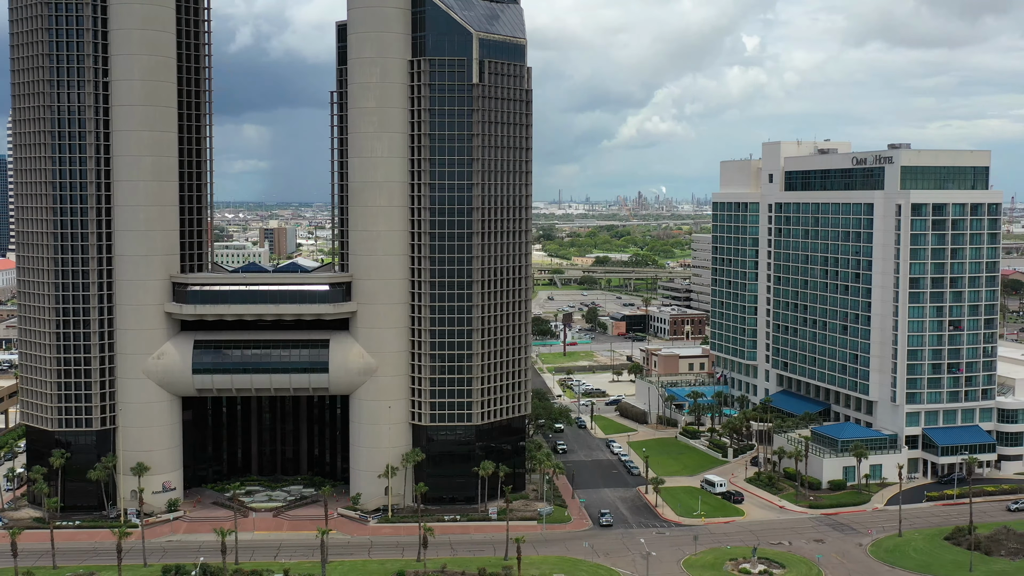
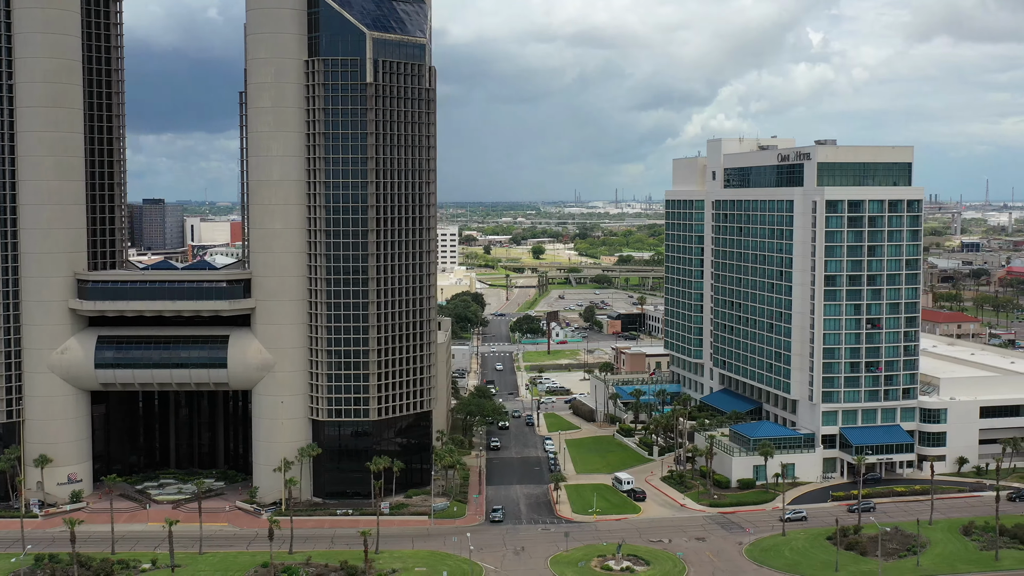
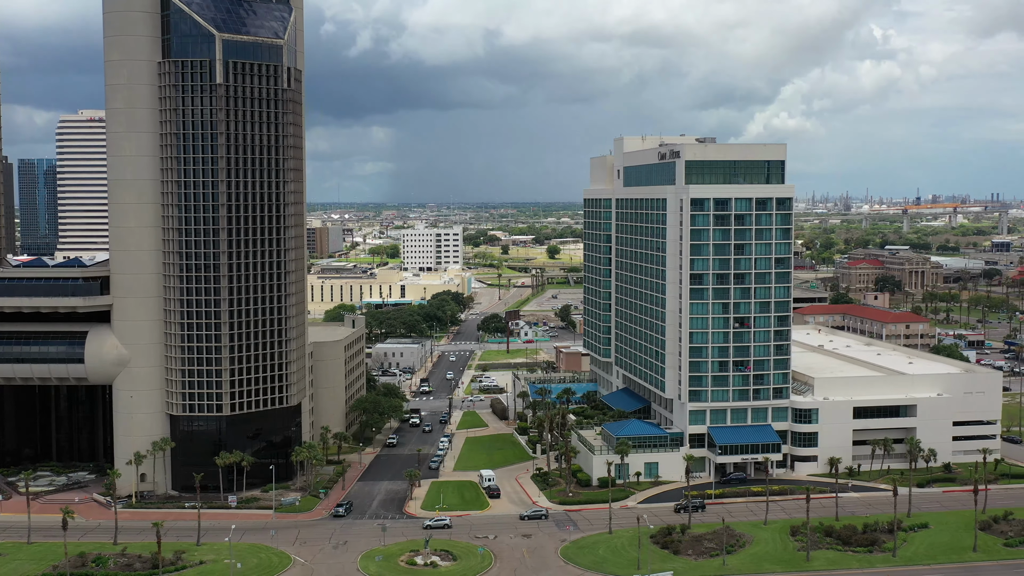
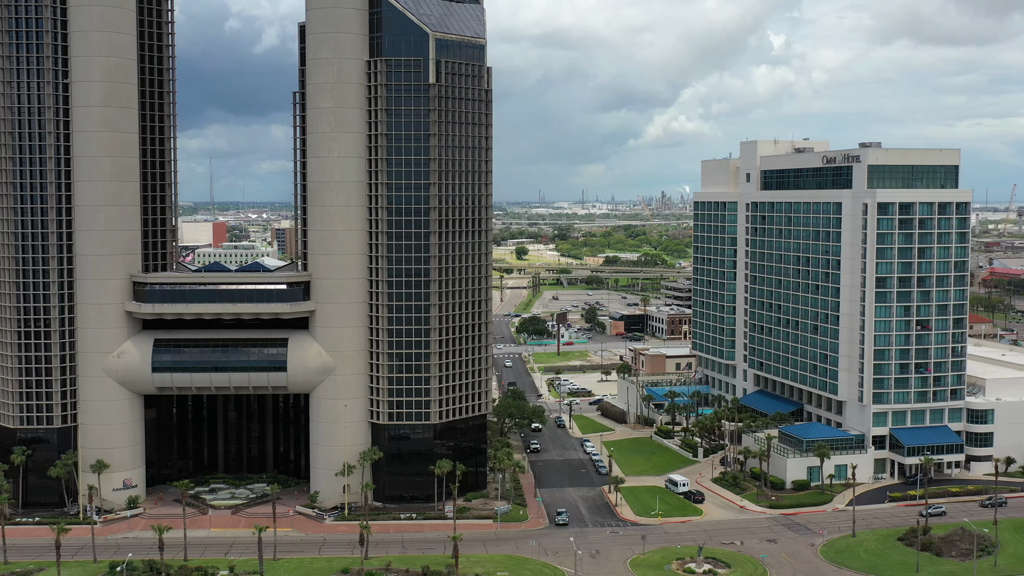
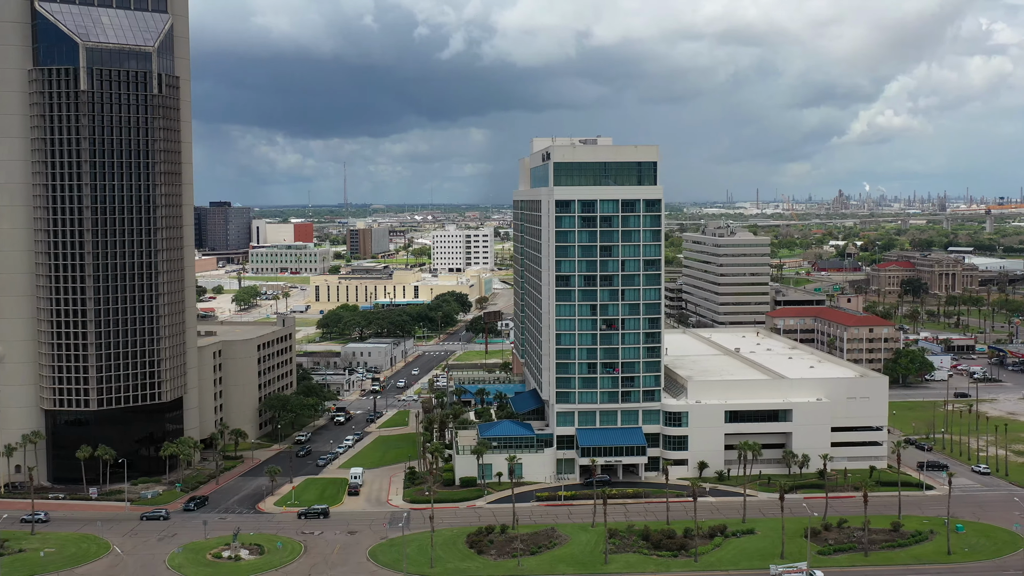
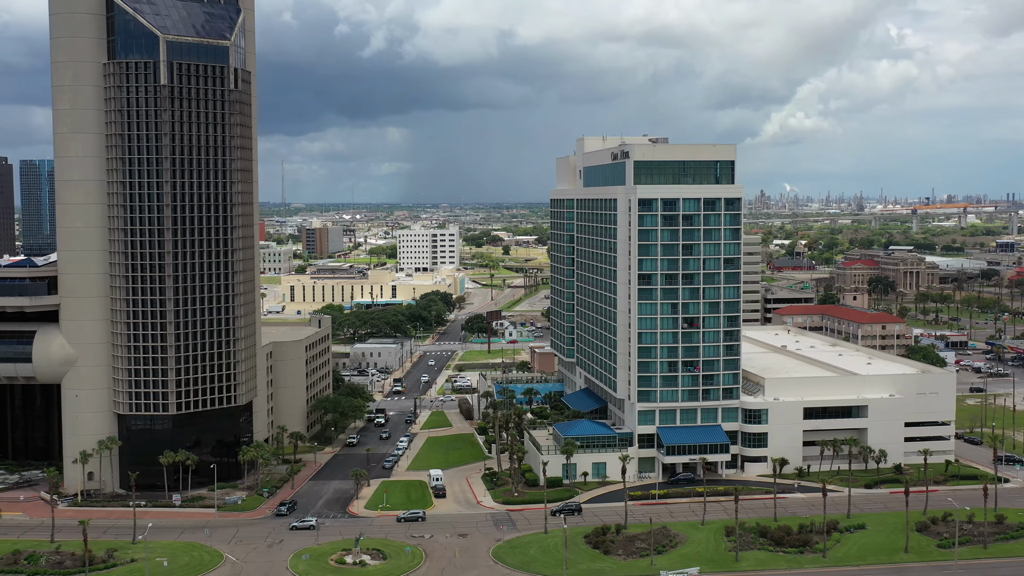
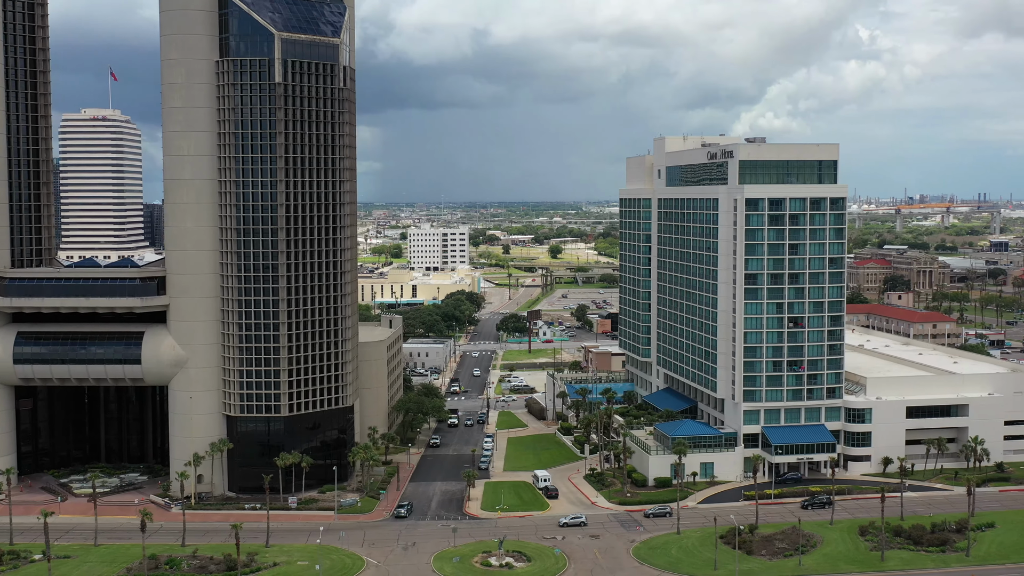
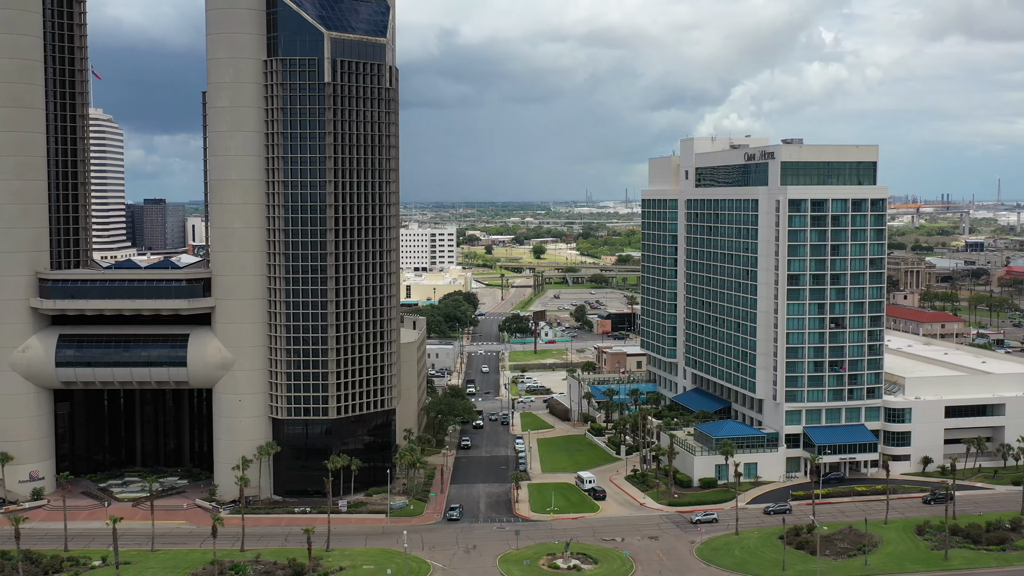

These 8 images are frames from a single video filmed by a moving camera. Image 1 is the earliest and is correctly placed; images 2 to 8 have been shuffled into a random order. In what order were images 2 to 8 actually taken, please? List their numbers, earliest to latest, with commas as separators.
4, 2, 8, 7, 3, 6, 5
